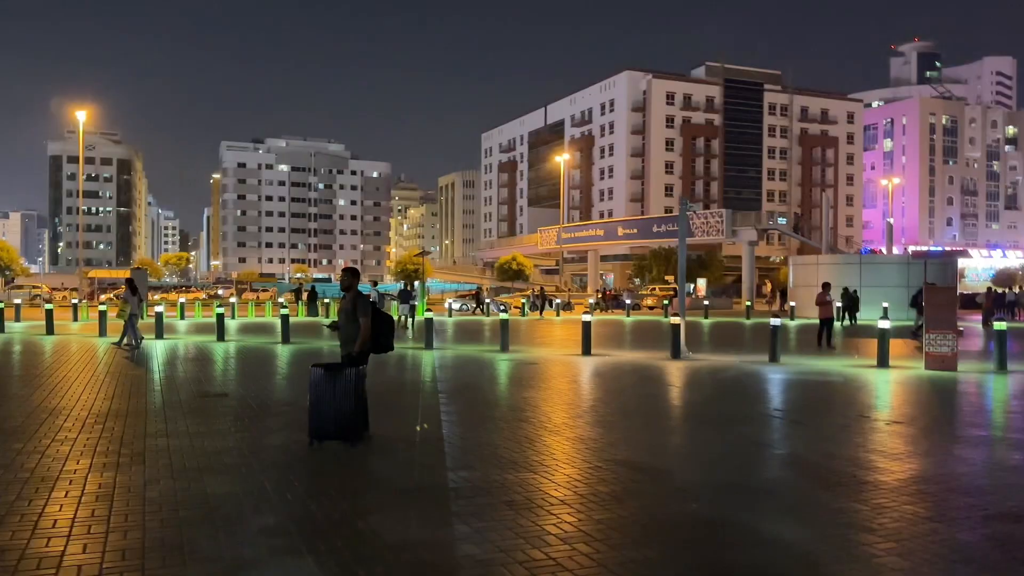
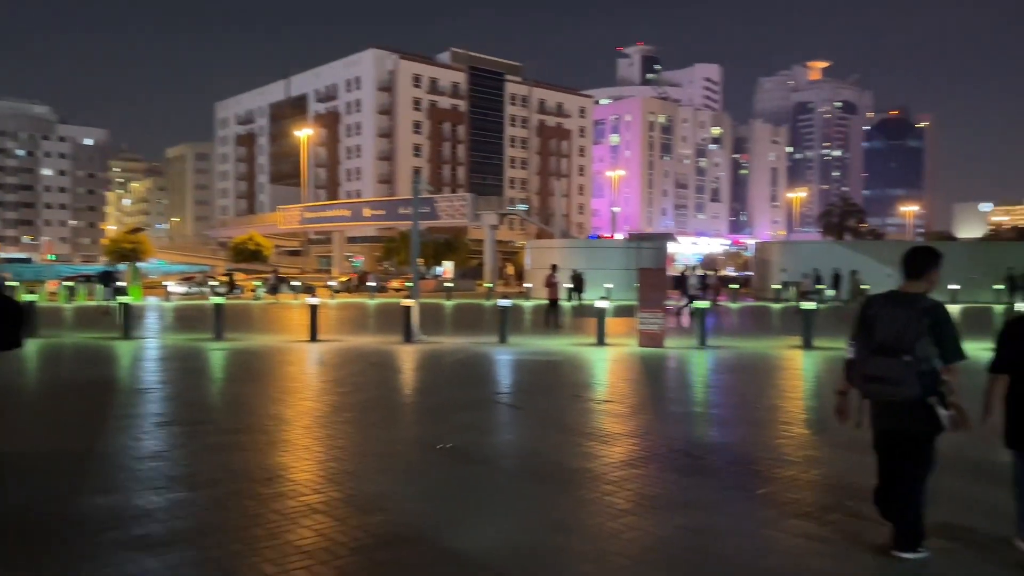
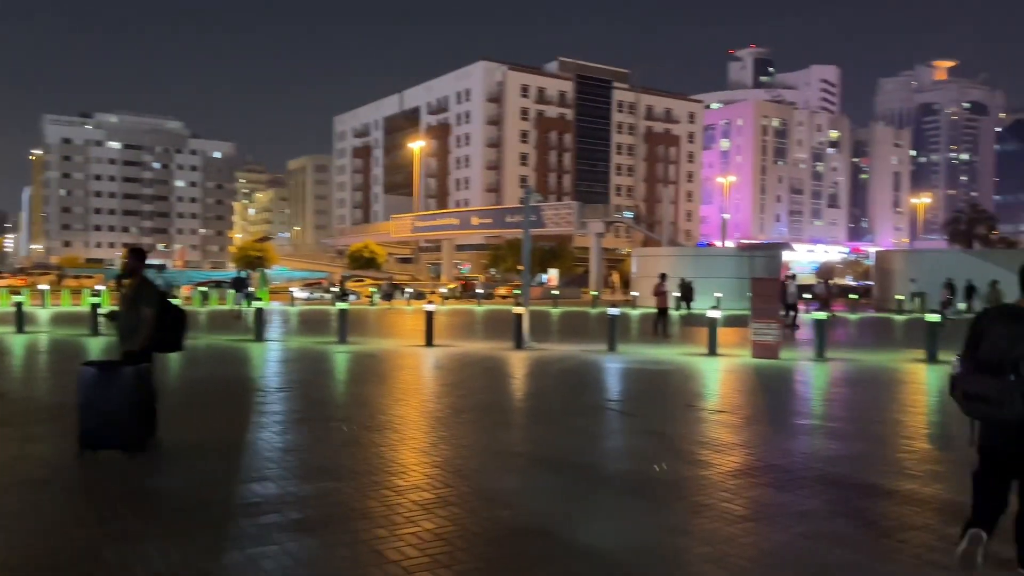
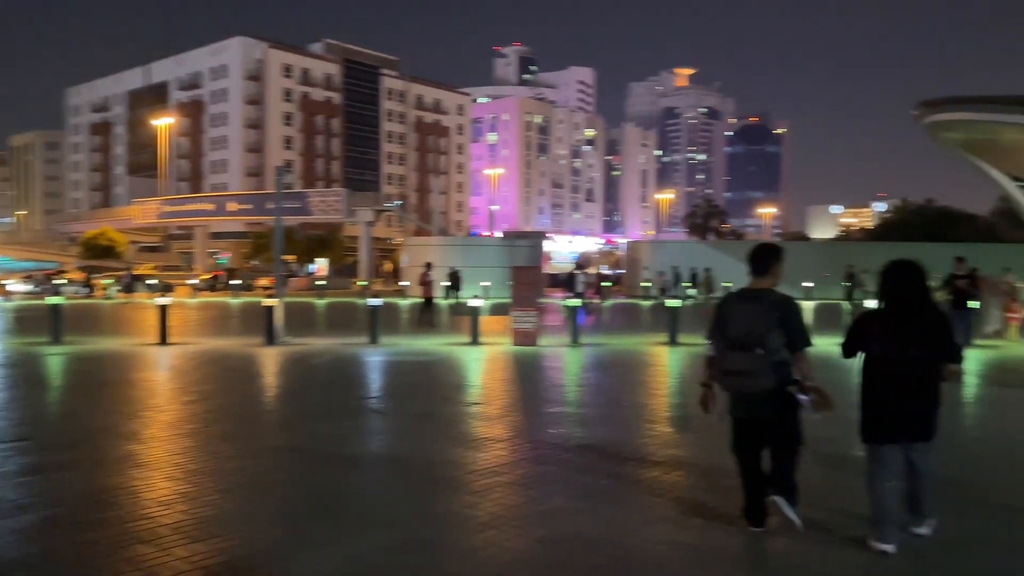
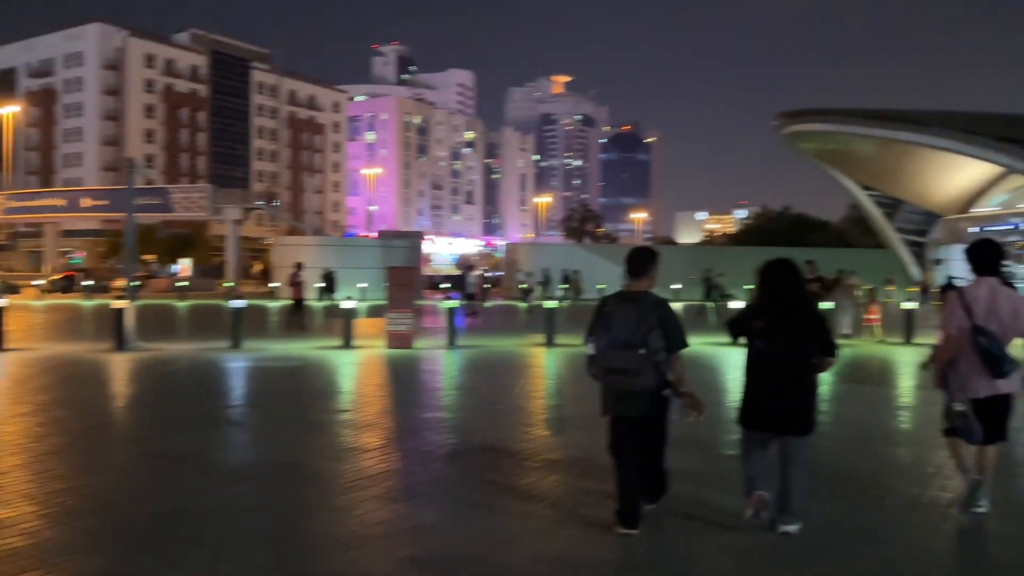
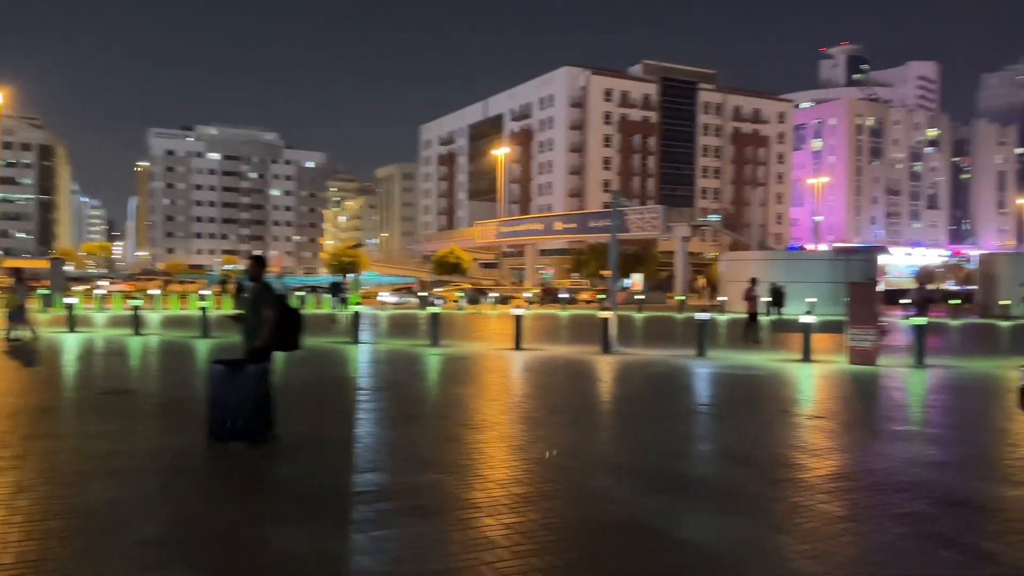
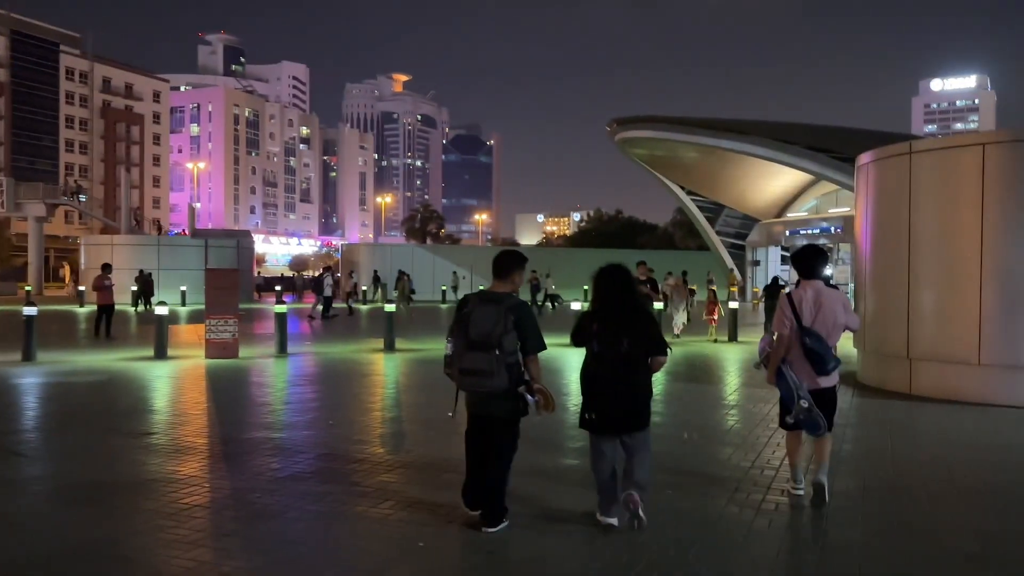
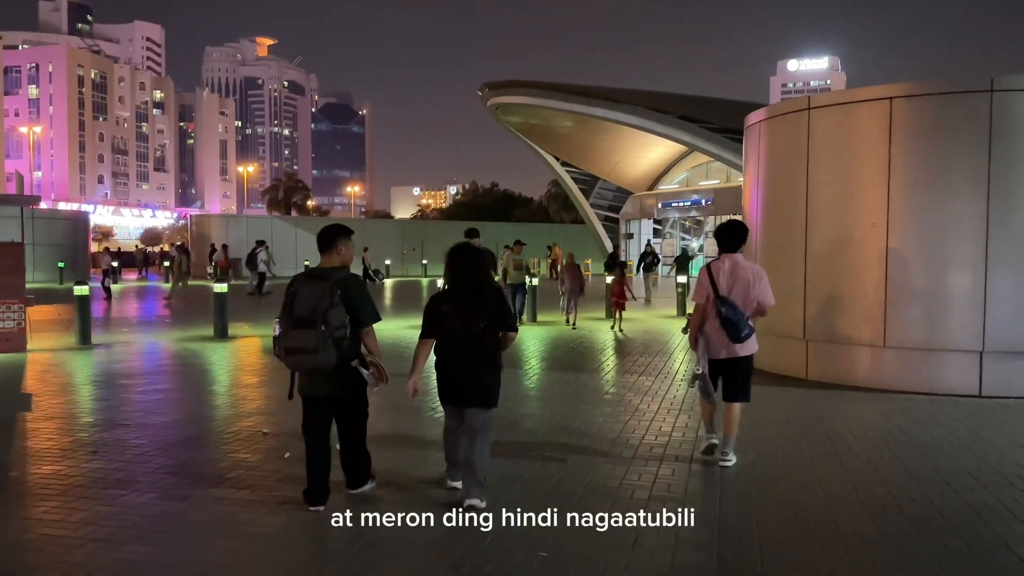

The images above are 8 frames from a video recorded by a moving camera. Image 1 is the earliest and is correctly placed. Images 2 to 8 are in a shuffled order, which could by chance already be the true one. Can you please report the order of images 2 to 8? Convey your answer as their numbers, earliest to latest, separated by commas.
6, 3, 2, 4, 5, 7, 8
